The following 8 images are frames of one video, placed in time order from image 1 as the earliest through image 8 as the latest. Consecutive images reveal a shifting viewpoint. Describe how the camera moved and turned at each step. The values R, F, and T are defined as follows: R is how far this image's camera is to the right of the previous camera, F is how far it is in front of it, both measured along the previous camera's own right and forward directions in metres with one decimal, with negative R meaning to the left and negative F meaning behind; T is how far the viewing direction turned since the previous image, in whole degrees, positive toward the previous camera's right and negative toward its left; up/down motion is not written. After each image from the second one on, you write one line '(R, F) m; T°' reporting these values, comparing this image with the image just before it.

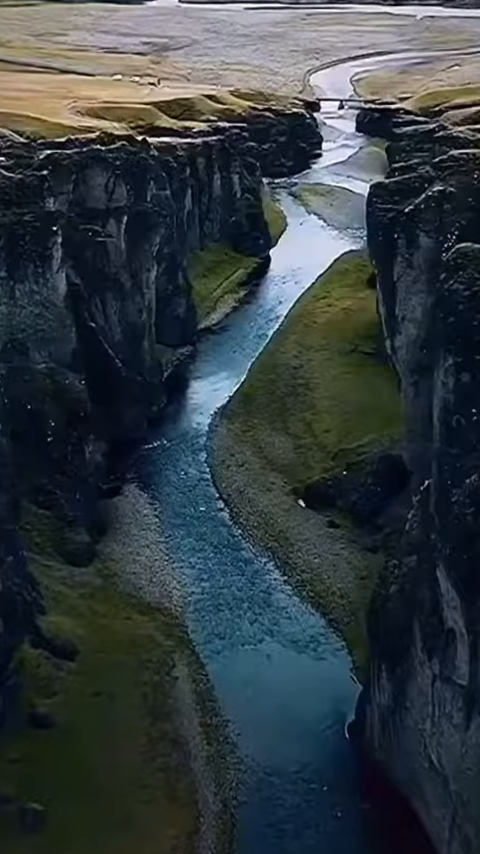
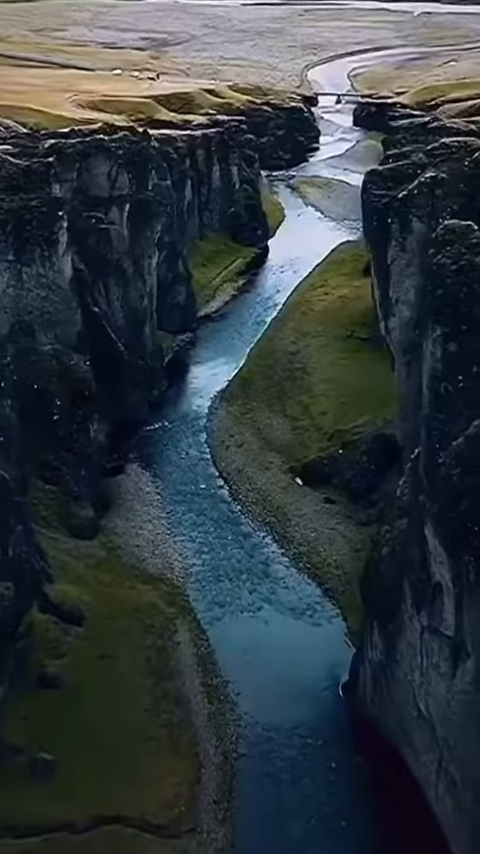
(-0.1, -2.2) m; 0°
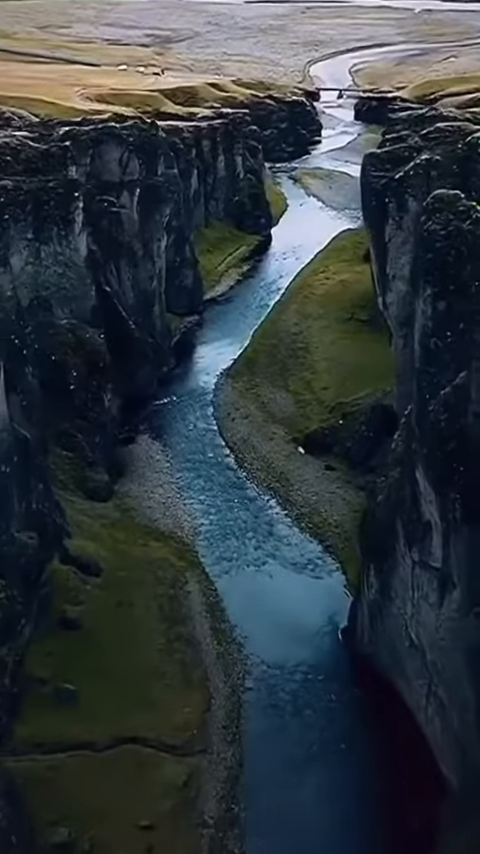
(-0.2, -3.7) m; 0°
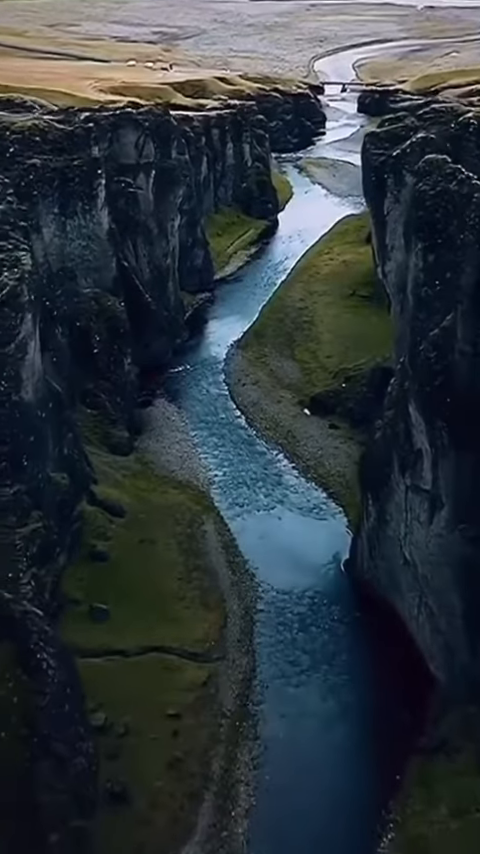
(-0.3, -5.4) m; 0°
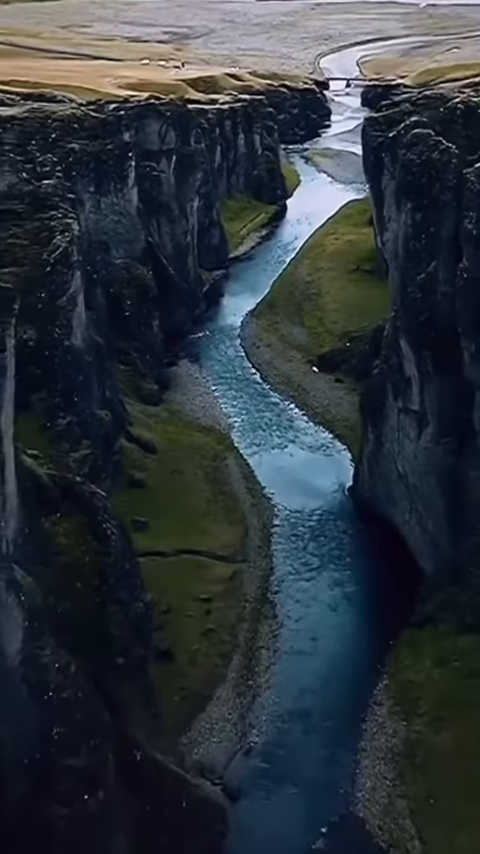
(-0.6, -9.0) m; 0°
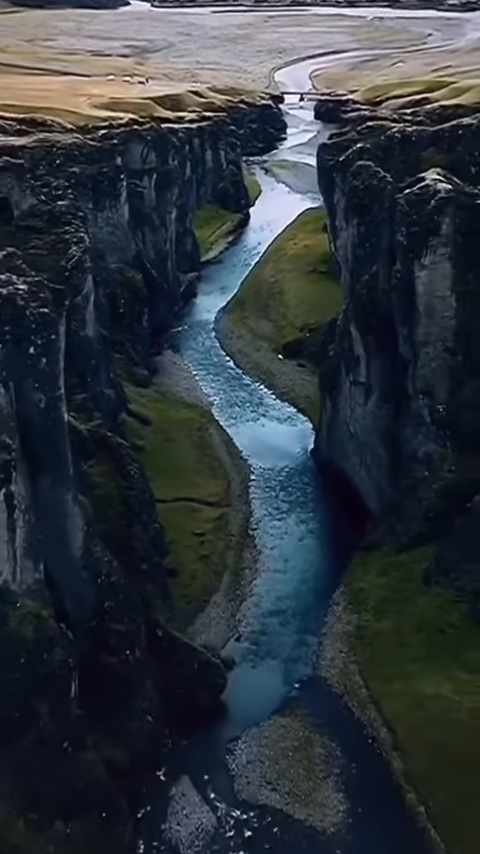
(-1.8, -14.5) m; +2°
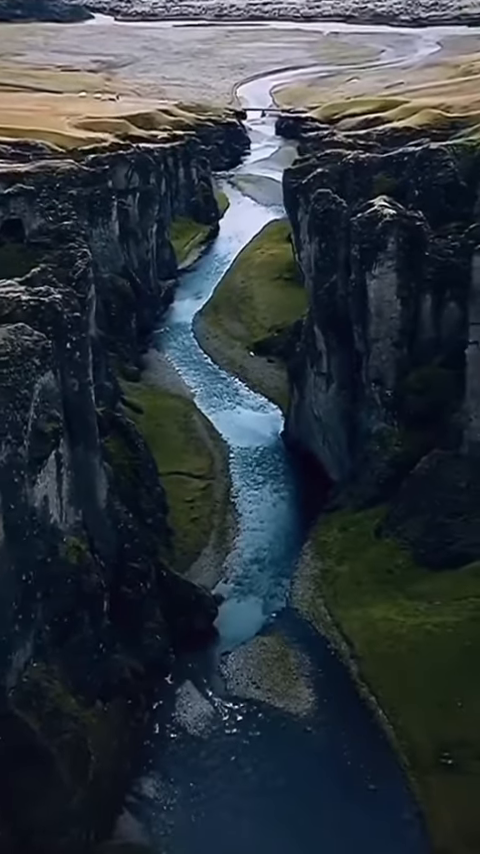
(-1.7, -13.5) m; +2°
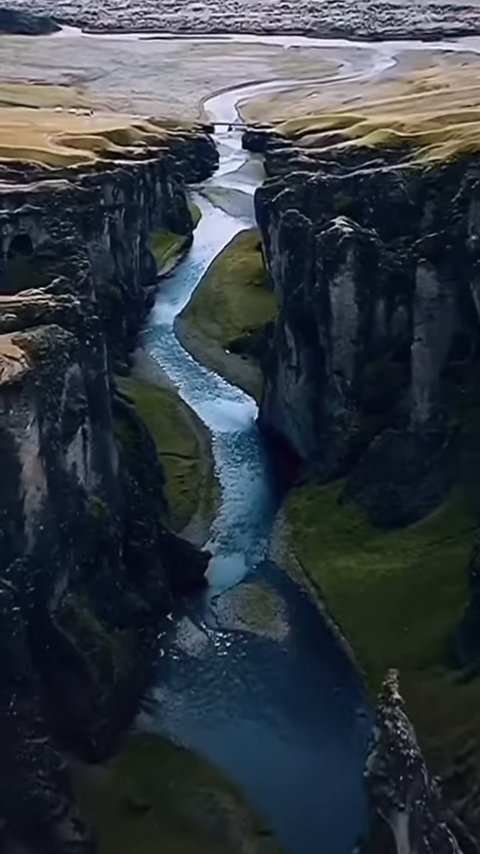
(-1.8, -13.9) m; +2°
